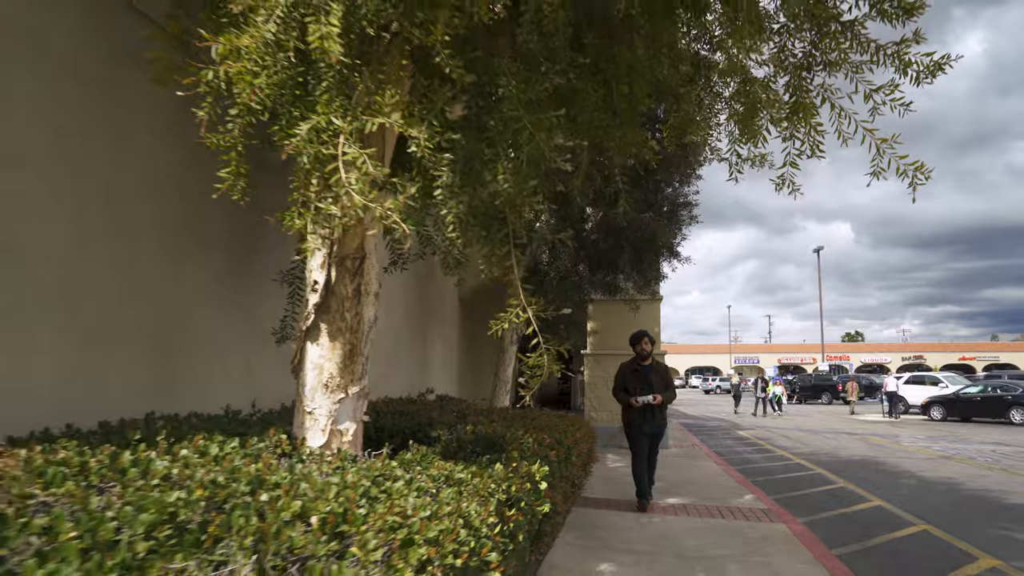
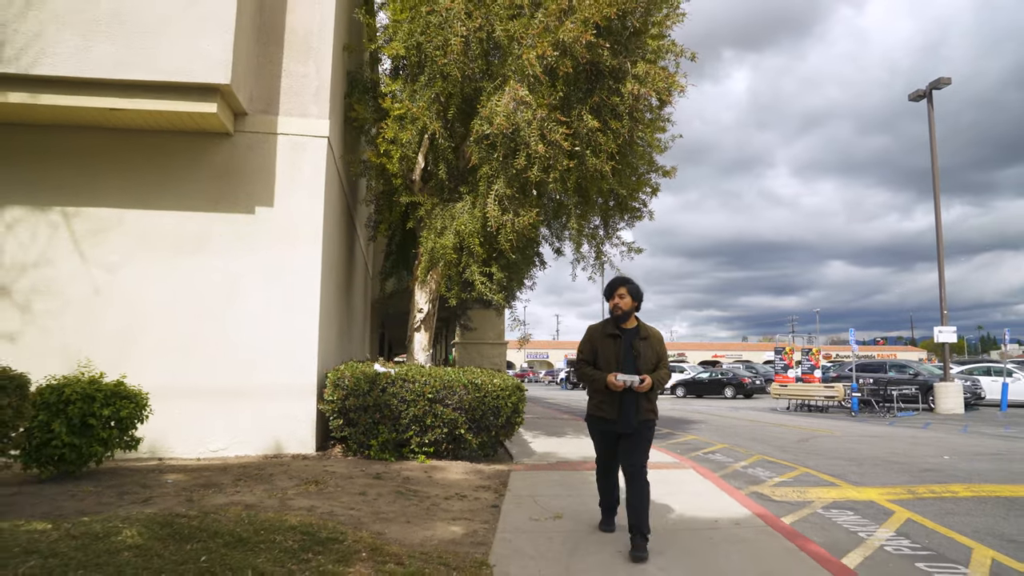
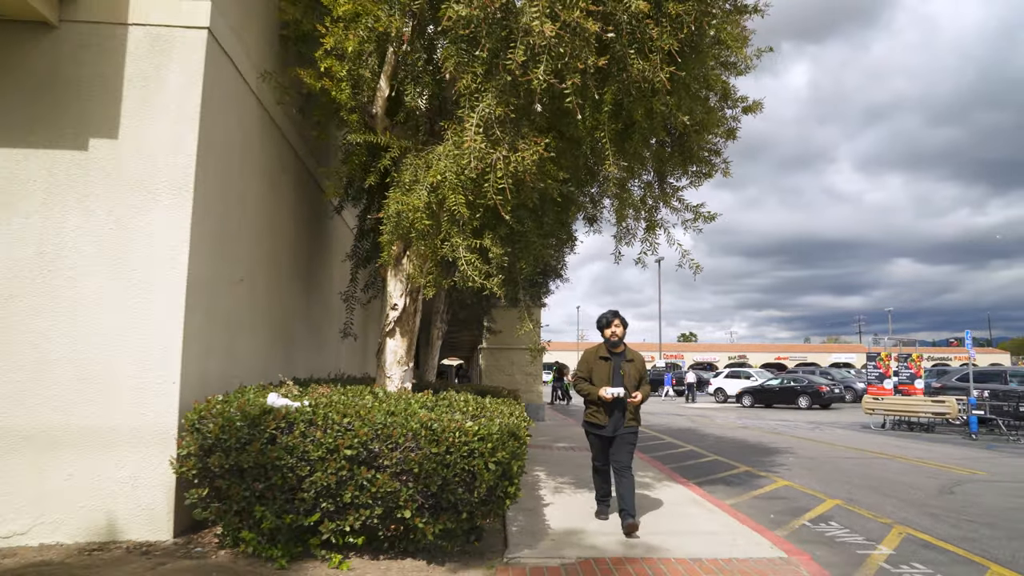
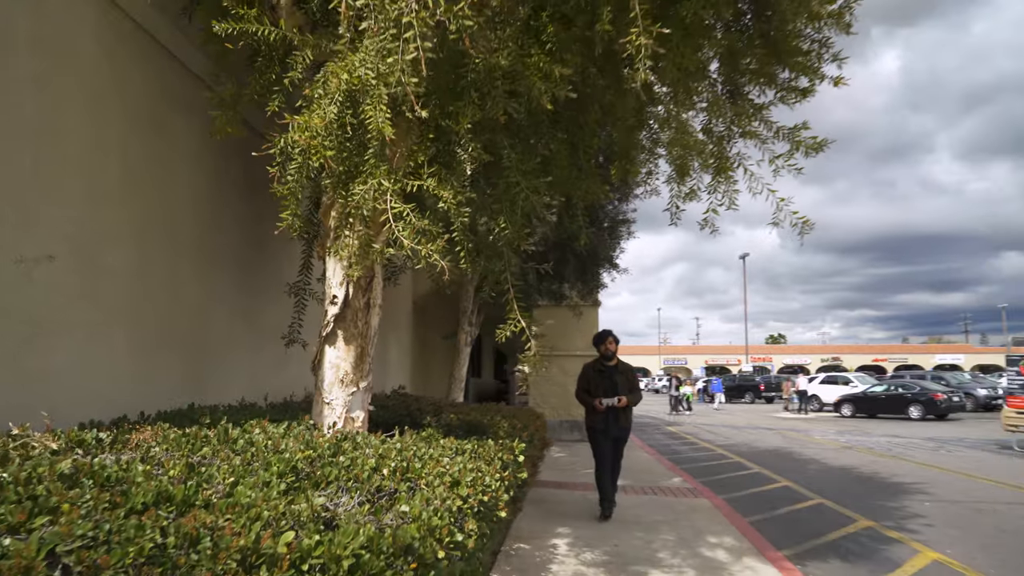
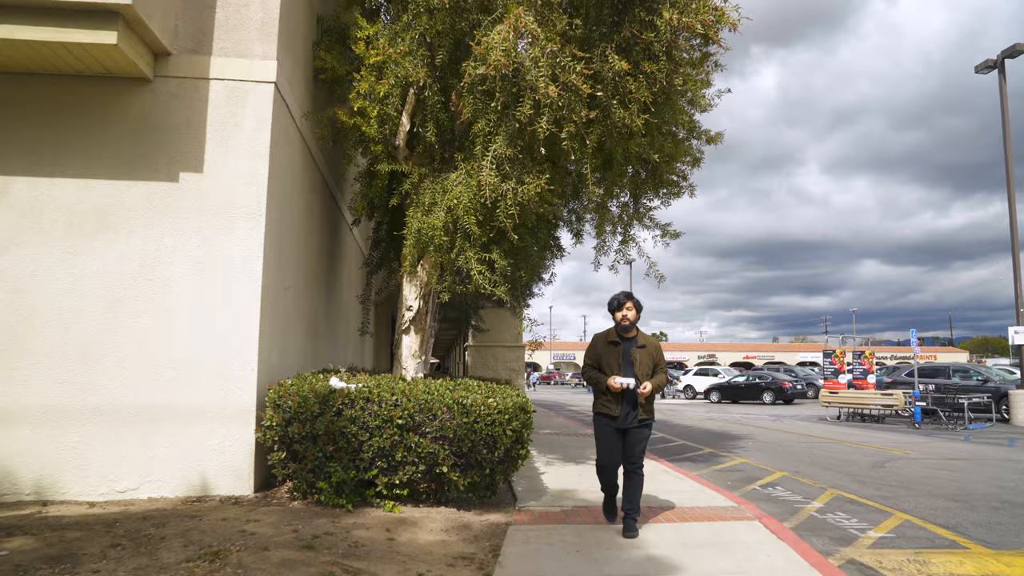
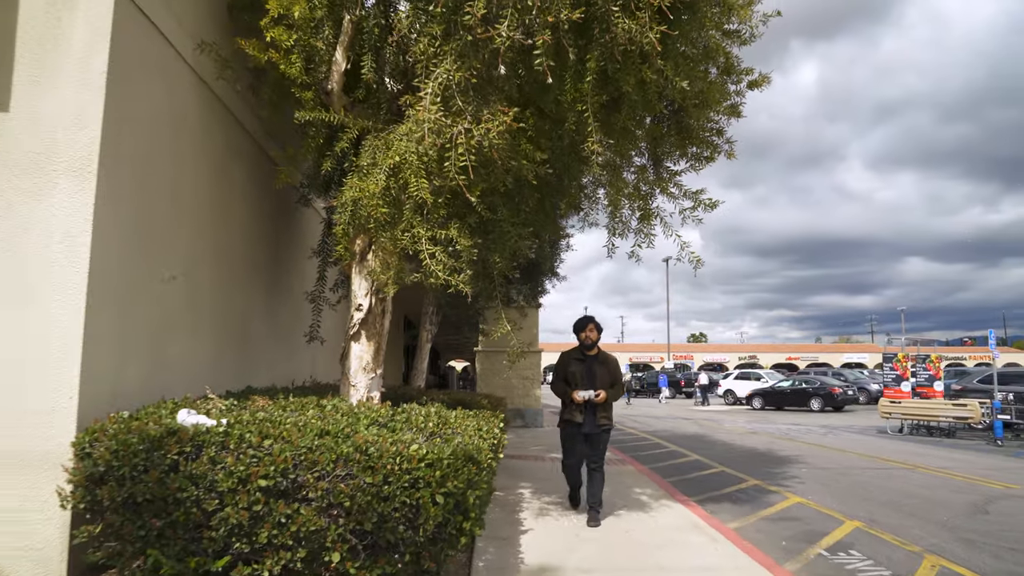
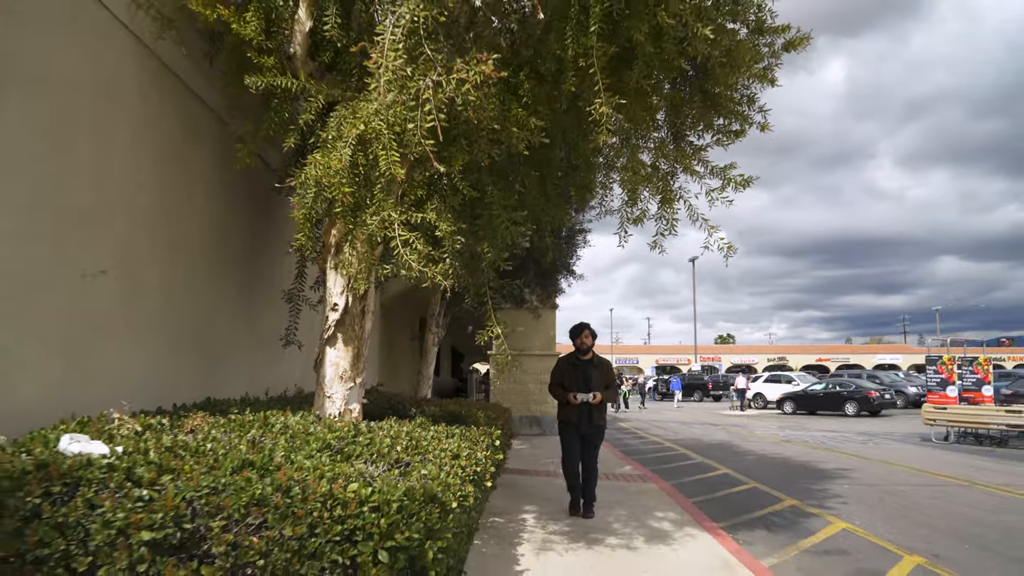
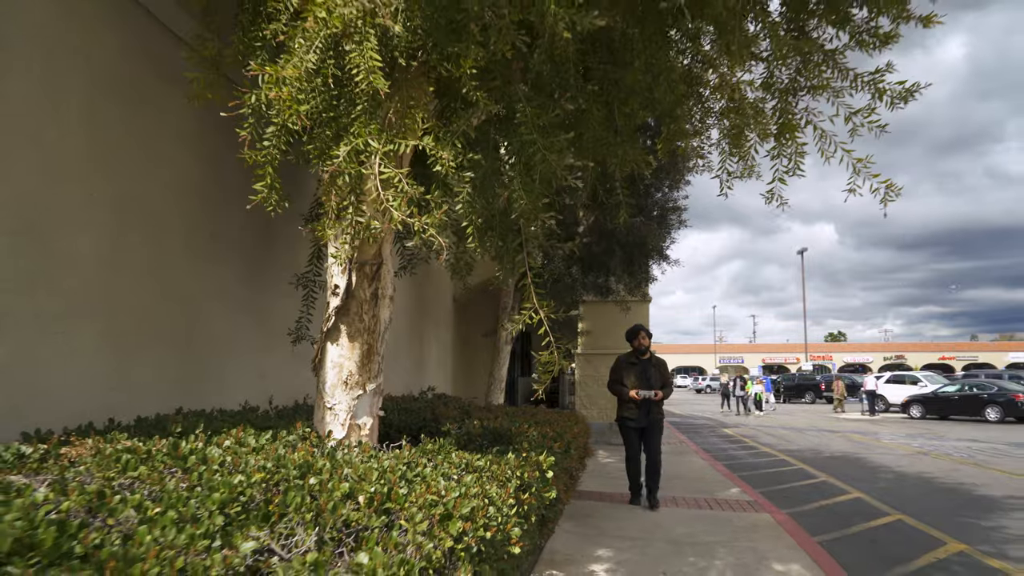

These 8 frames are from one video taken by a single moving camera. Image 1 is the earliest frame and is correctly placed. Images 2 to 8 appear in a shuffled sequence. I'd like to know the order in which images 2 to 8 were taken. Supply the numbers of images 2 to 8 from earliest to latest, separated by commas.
8, 4, 7, 6, 3, 5, 2
